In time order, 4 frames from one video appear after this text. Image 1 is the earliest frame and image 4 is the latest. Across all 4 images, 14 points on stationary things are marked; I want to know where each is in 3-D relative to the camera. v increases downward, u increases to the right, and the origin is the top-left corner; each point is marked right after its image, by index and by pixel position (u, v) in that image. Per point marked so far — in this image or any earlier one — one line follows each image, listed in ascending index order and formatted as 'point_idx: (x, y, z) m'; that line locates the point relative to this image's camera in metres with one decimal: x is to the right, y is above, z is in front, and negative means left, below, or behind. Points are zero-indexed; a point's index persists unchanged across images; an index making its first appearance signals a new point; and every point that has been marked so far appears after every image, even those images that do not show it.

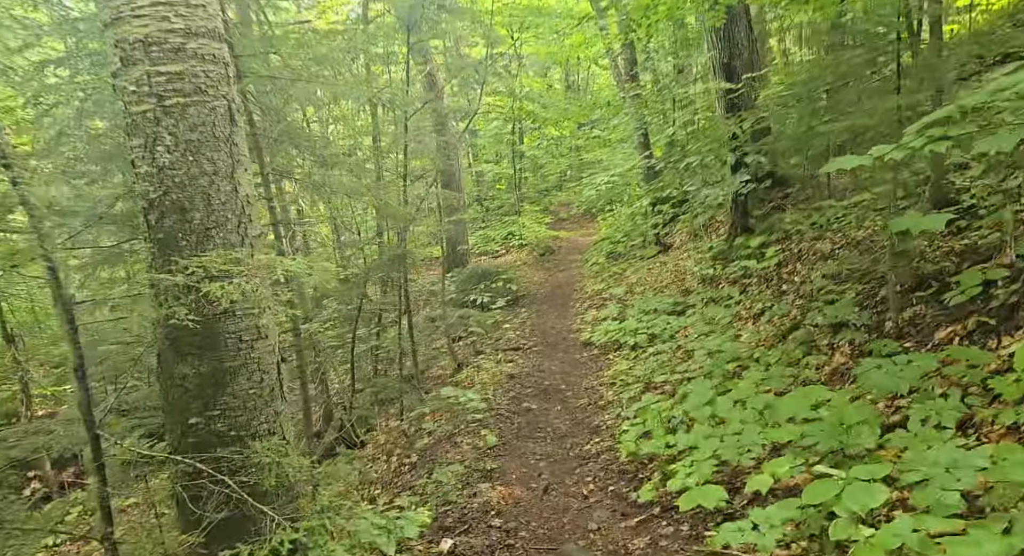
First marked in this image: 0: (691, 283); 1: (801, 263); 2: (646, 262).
0: (+3.1, -0.1, +11.3) m
1: (+4.0, +0.2, +9.0) m
2: (+3.2, +0.4, +15.3) m
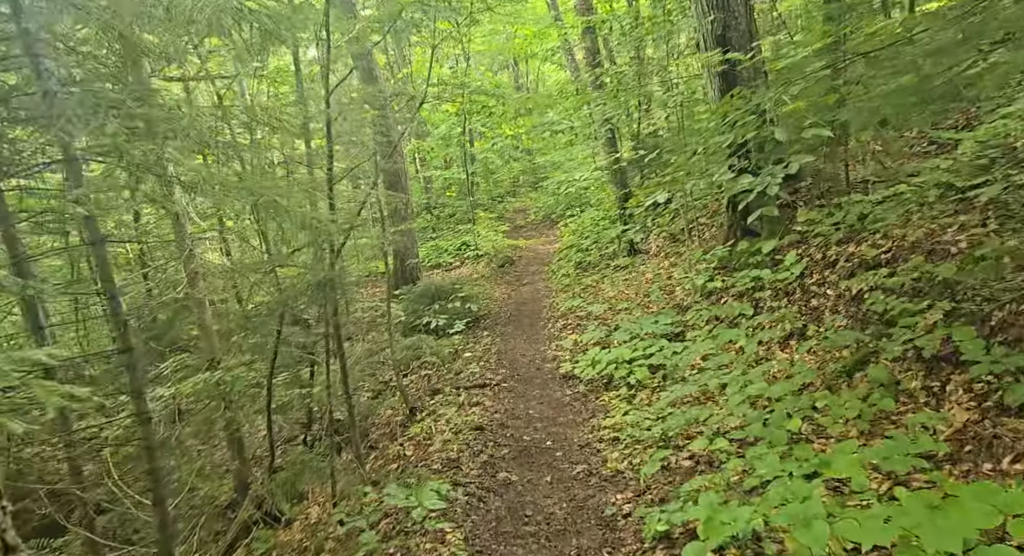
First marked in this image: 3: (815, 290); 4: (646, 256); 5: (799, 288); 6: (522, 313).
0: (+2.6, -0.3, +9.6) m
1: (+3.6, +0.1, +7.3) m
2: (+2.3, +0.1, +13.6) m
3: (+3.4, -0.1, +7.3) m
4: (+2.9, +0.5, +13.9) m
5: (+3.4, -0.1, +7.6) m
6: (+0.2, -0.7, +13.1) m
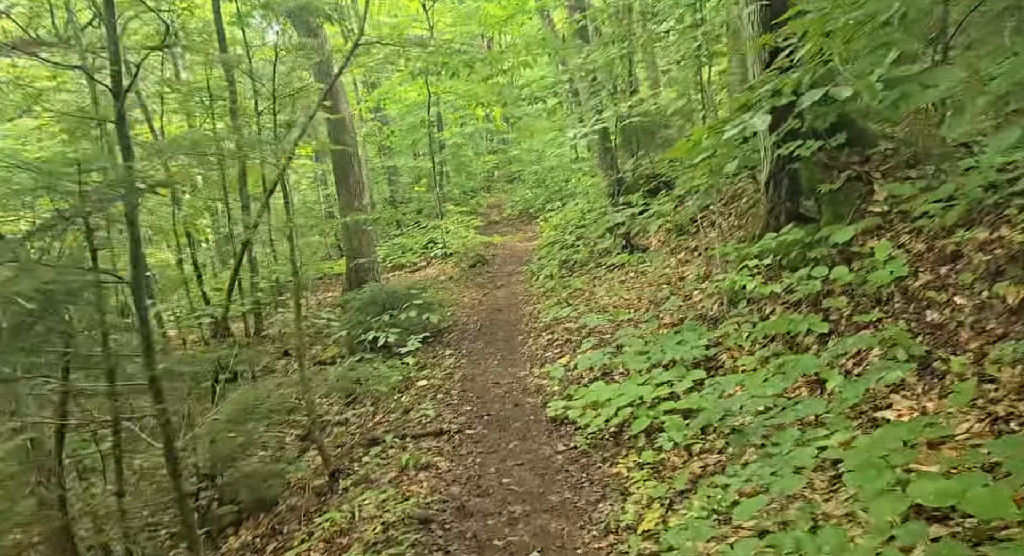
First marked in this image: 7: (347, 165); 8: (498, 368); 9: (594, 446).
0: (+2.2, -0.3, +7.1) m
1: (+3.3, 0.0, +4.9) m
2: (+1.8, +0.1, +11.1) m
3: (+3.1, -0.1, +4.8) m
4: (+2.4, +0.4, +11.5) m
5: (+3.1, -0.1, +5.1) m
6: (-0.3, -0.7, +10.5) m
7: (-3.9, +2.7, +15.5) m
8: (-0.2, -1.1, +8.3) m
9: (+0.7, -1.4, +5.3) m
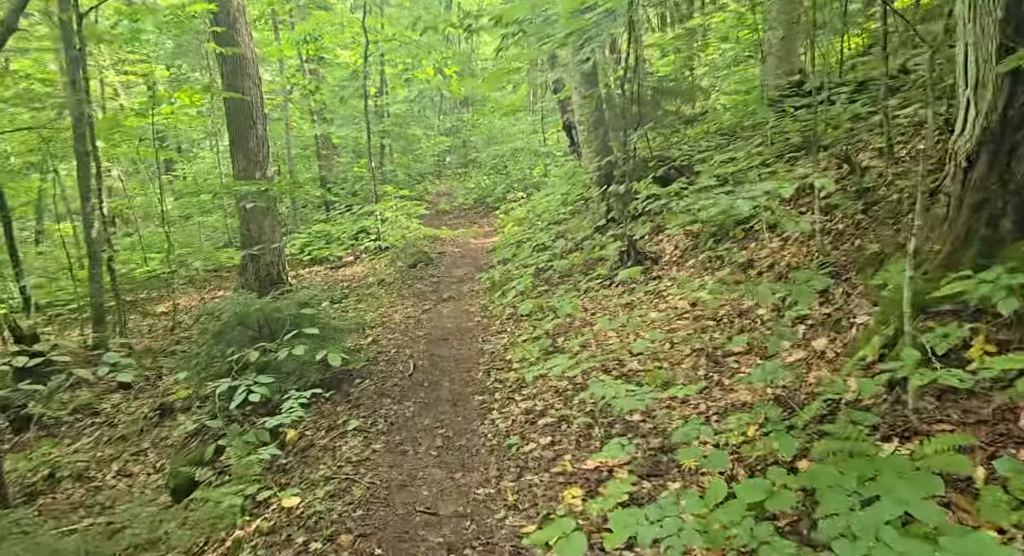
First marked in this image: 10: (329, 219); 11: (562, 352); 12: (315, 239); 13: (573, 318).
0: (+2.0, -0.6, +3.5) m
1: (+3.3, -0.3, +1.4) m
2: (+1.3, -0.2, +7.5) m
3: (+3.1, -0.5, +1.3) m
4: (+1.8, +0.2, +7.9) m
5: (+3.0, -0.5, +1.6) m
6: (-0.8, -0.9, +6.7) m
7: (-4.7, +2.7, +11.3) m
8: (-0.5, -1.3, +4.5) m
9: (+0.6, -1.6, +1.6) m
10: (-4.7, +1.5, +16.5) m
11: (+0.5, -0.7, +6.1) m
12: (-4.6, +0.9, +15.1) m
13: (+0.7, -0.4, +7.1) m
